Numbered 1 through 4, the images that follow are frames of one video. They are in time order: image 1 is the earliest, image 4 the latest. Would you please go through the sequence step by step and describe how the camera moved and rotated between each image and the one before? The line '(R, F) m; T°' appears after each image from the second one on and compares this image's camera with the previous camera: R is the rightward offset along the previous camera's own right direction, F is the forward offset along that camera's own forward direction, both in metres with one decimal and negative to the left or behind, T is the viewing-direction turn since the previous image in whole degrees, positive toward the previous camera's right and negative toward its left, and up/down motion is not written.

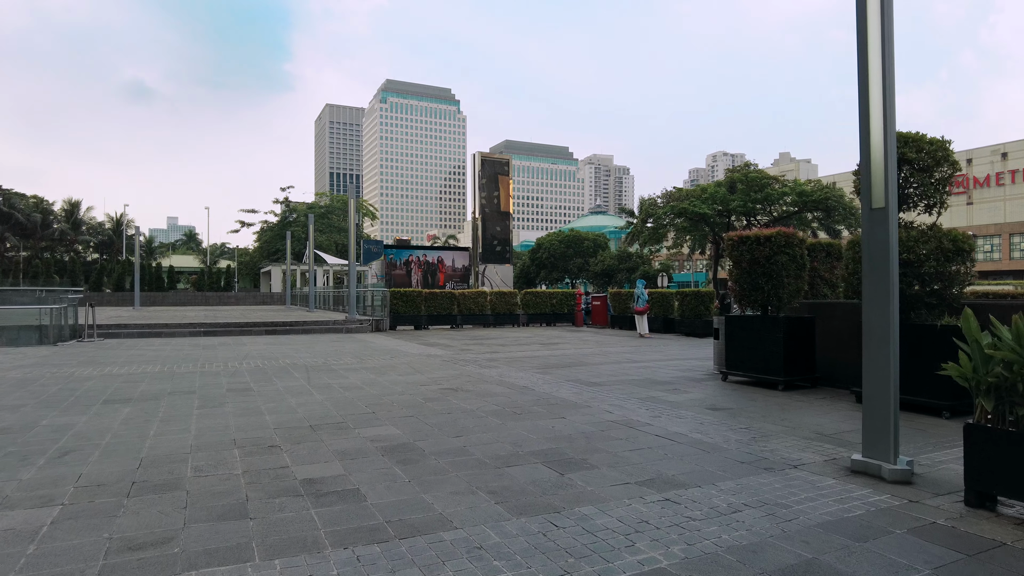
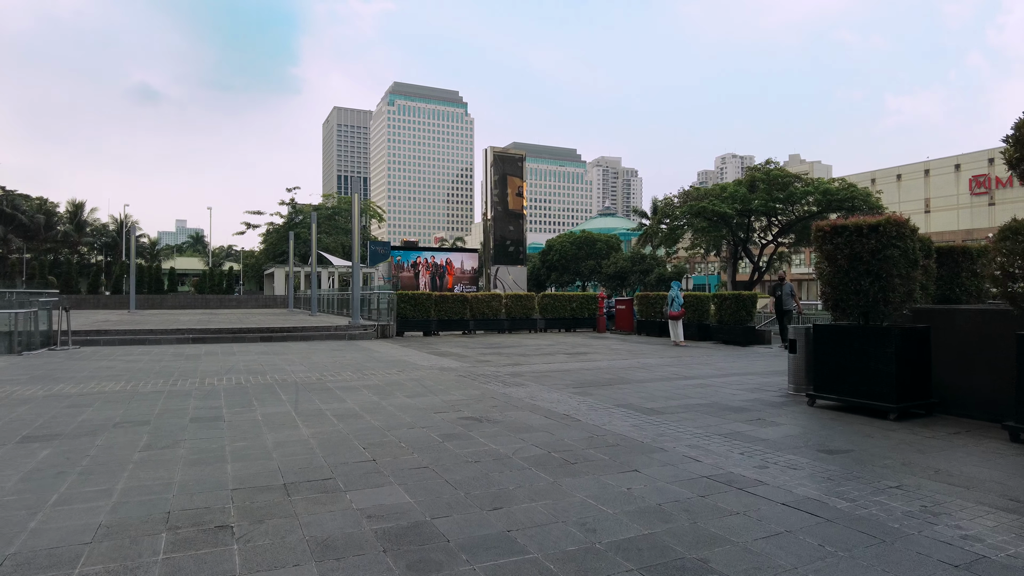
(-0.3, +1.7) m; -1°
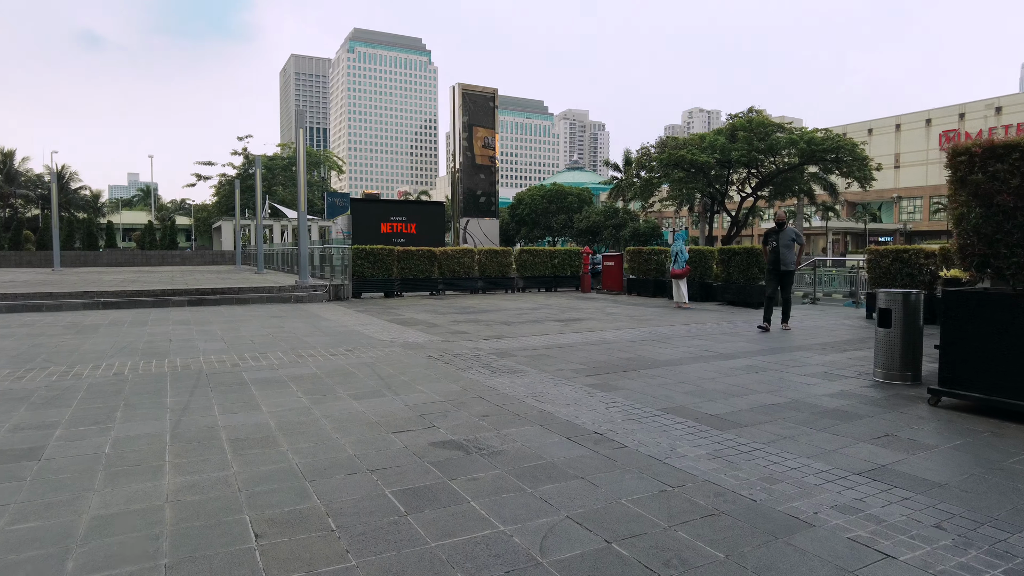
(-0.2, +2.4) m; +3°
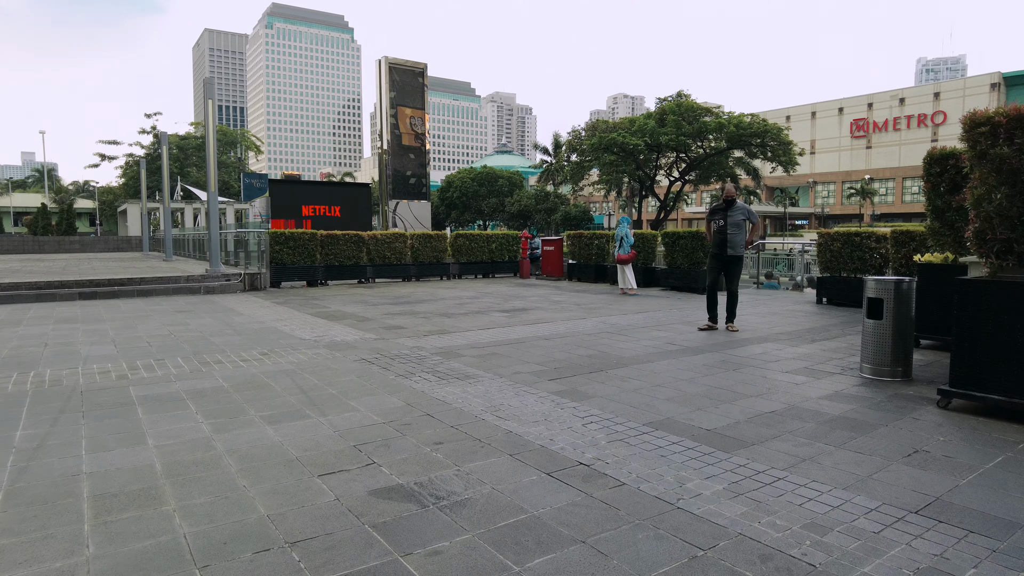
(-0.2, +0.9) m; +6°
